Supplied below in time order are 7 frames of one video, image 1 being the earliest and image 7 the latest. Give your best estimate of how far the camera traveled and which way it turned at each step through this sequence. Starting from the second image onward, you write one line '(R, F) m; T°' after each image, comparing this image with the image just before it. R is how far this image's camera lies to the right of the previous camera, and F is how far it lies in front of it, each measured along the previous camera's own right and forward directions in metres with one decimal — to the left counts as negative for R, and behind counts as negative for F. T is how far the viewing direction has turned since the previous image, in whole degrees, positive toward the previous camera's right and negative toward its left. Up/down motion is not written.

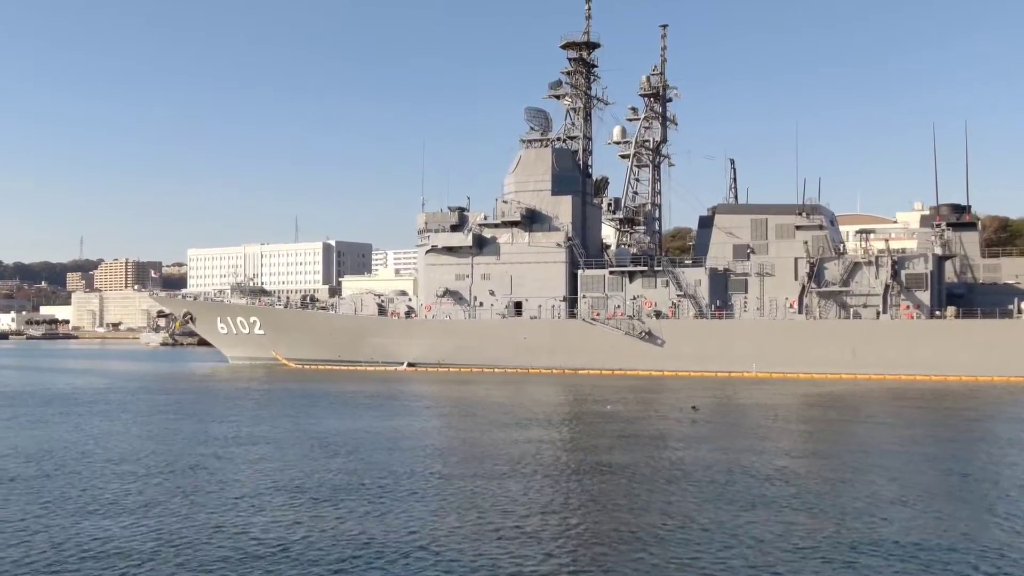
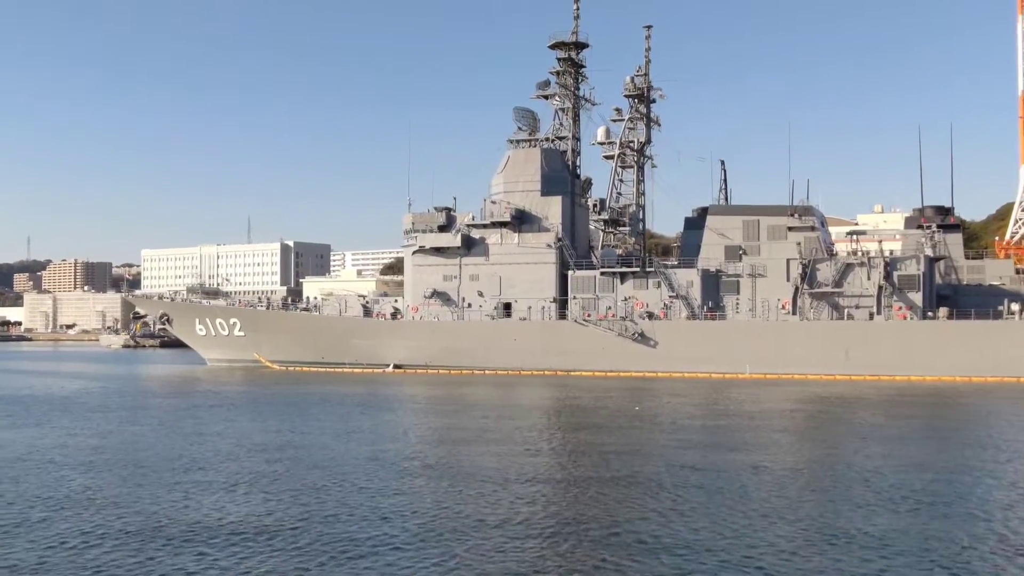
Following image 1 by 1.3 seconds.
(-0.7, +0.3) m; +2°
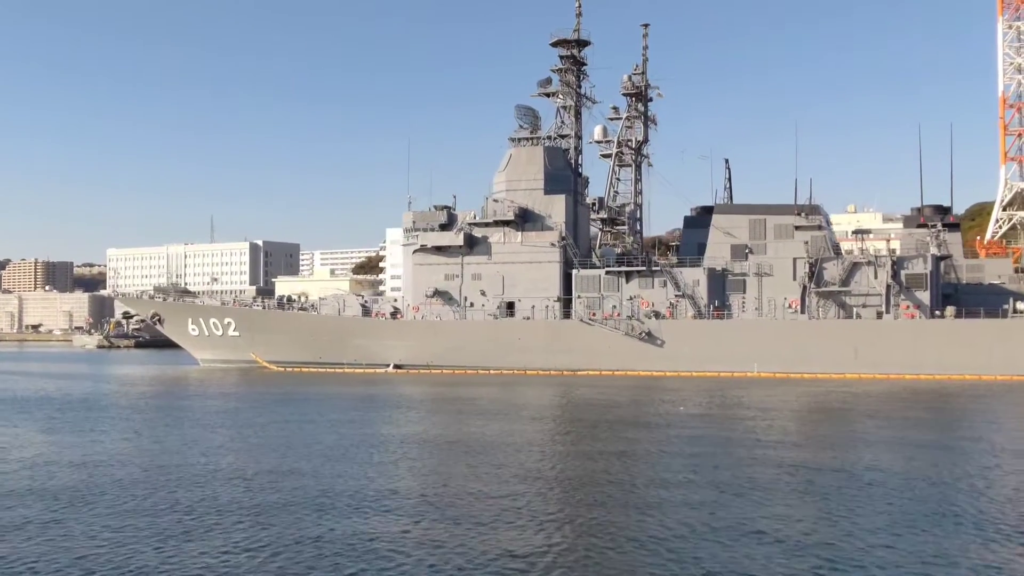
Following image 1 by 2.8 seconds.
(-0.8, +0.2) m; +2°
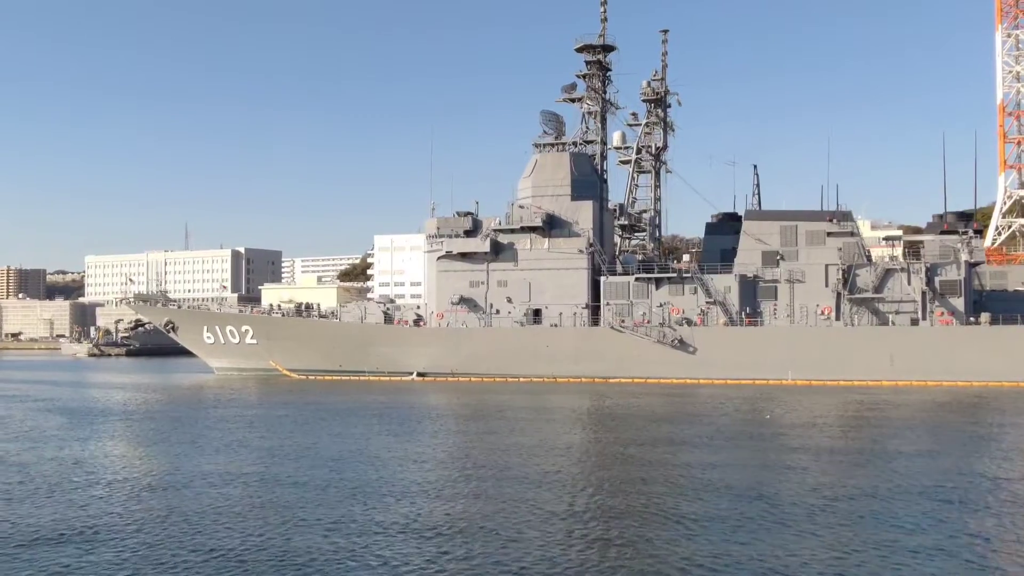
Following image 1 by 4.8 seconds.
(-1.2, +0.2) m; +1°
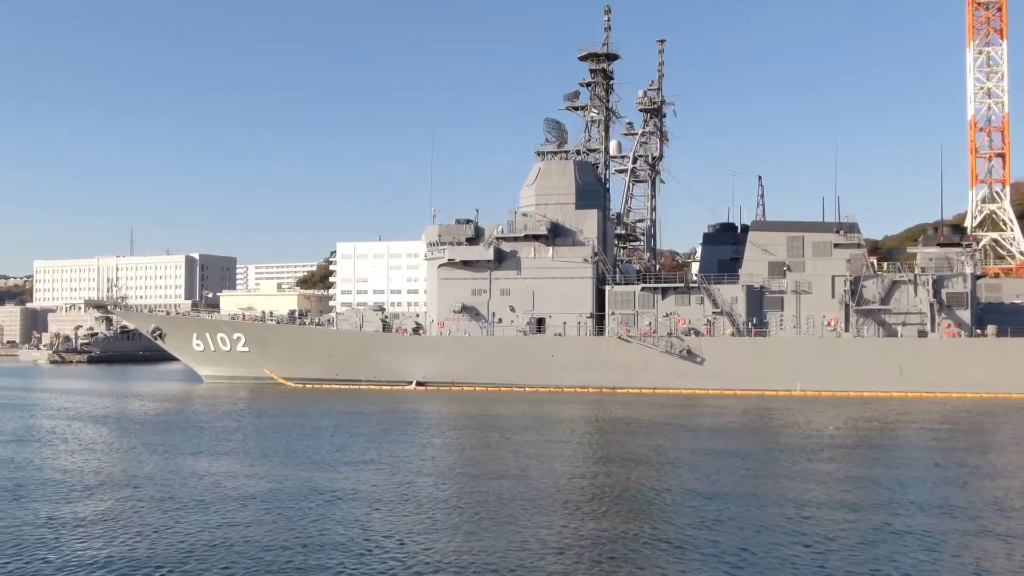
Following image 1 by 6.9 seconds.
(-1.1, +0.3) m; +2°
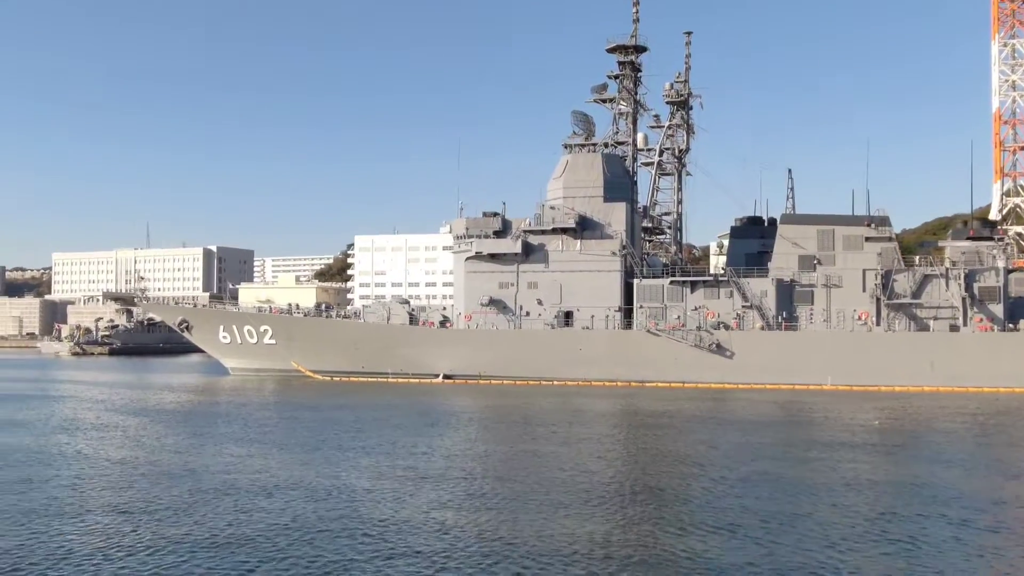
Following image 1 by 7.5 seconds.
(-0.4, 0.0) m; -1°
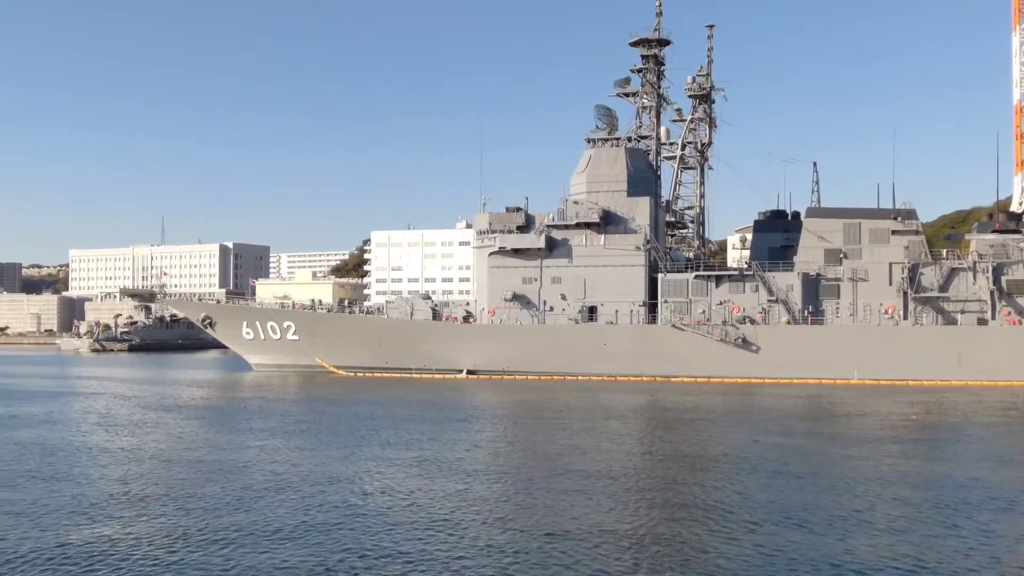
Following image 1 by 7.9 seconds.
(-0.3, 0.0) m; -1°
